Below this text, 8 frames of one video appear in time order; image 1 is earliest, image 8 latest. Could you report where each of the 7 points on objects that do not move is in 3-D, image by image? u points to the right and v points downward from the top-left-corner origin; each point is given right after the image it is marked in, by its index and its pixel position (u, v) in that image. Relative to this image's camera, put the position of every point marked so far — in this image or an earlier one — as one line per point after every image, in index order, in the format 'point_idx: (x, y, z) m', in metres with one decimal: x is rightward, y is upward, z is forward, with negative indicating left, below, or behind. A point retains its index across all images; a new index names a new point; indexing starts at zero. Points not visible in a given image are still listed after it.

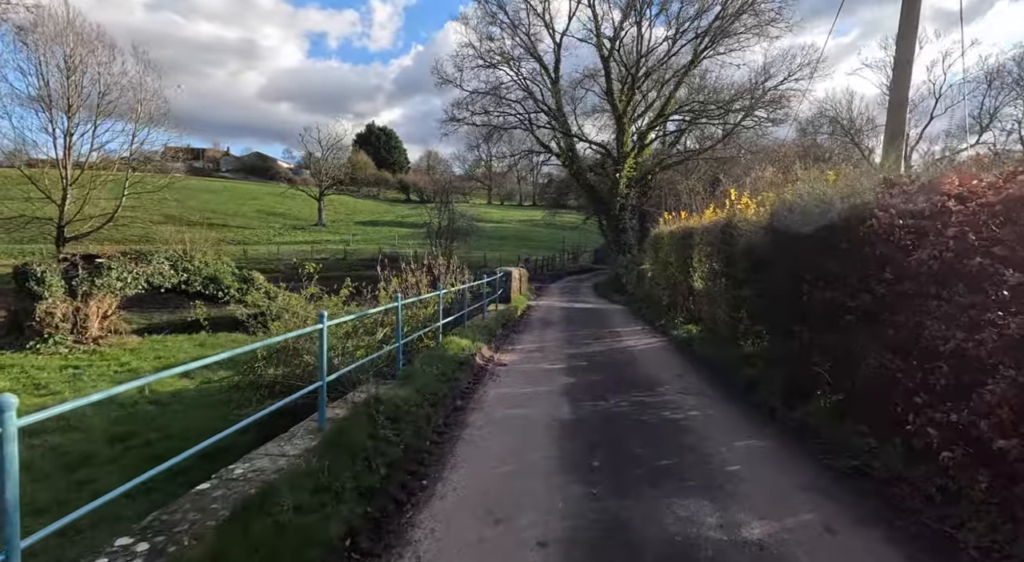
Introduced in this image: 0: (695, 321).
0: (+3.7, -0.9, +11.9) m
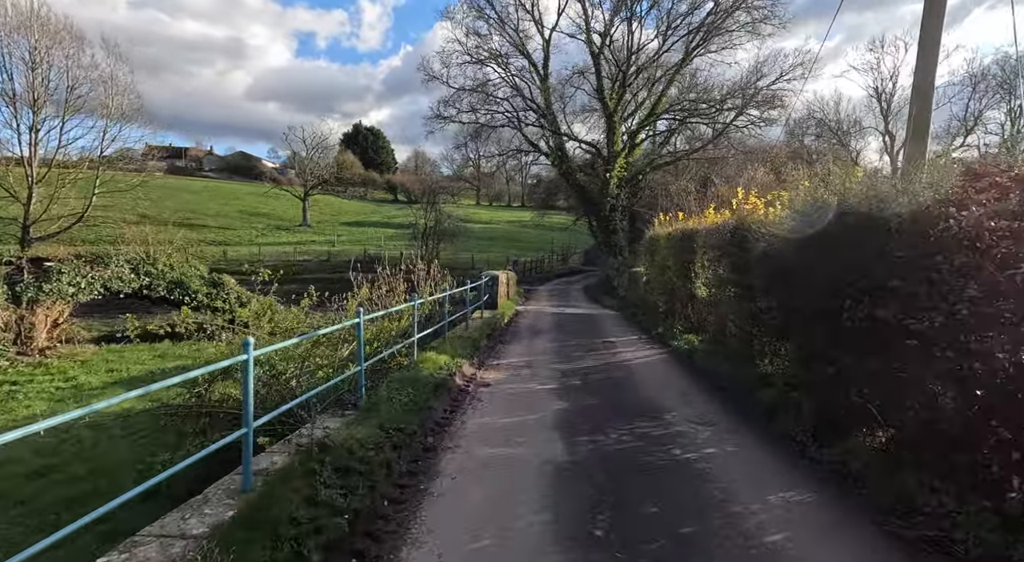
0: (+3.4, -1.0, +11.0) m
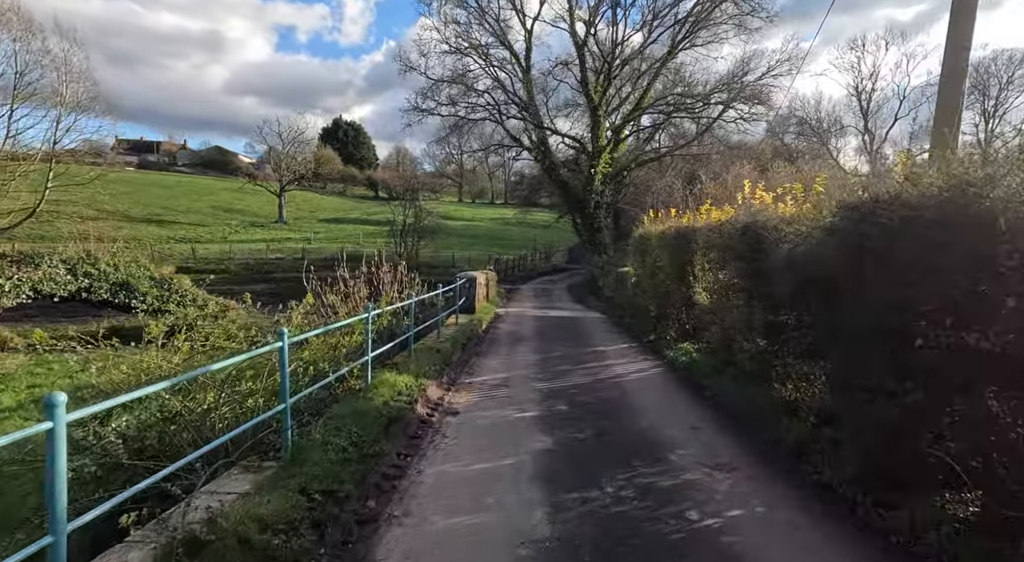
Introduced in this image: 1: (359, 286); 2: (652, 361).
0: (+3.0, -1.0, +9.9) m
1: (-2.3, -0.1, +8.9) m
2: (+2.3, -1.3, +9.5) m
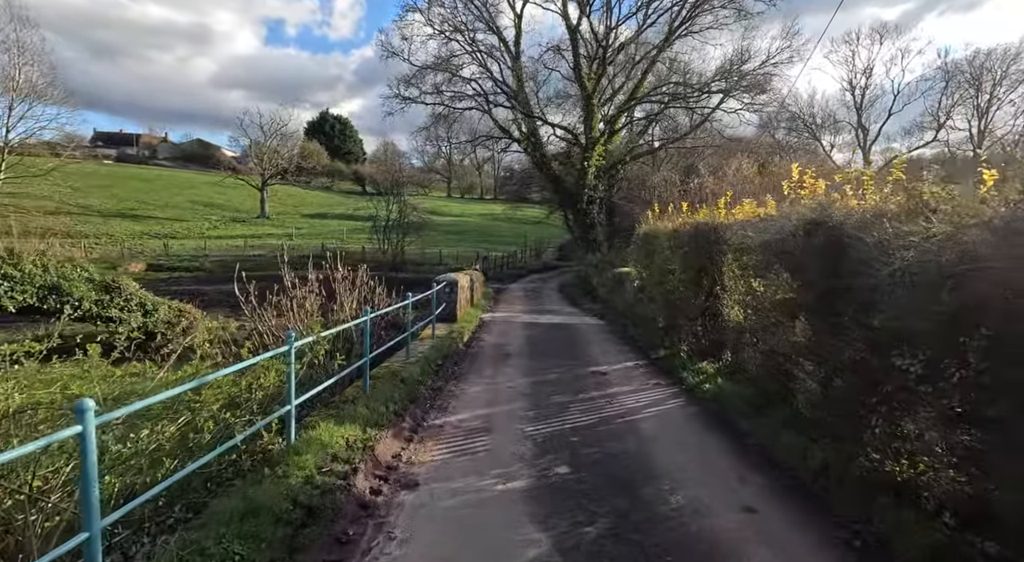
0: (+2.8, -1.1, +8.2) m
1: (-2.5, -0.2, +7.1) m
2: (+2.1, -1.4, +7.8) m
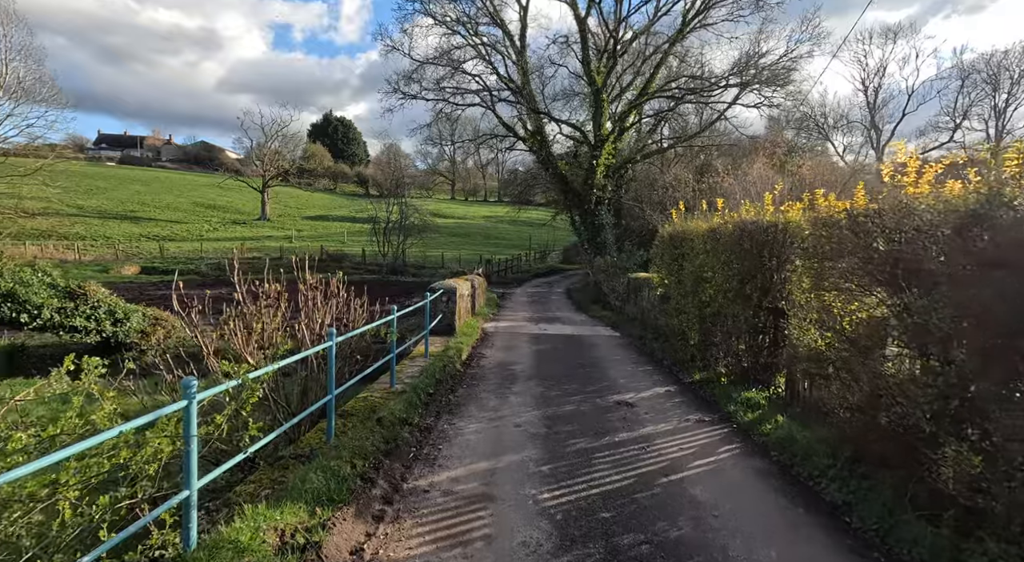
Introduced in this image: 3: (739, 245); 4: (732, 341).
0: (+2.9, -1.3, +6.7) m
1: (-2.4, -0.3, +5.6) m
2: (+2.1, -1.5, +6.3) m
3: (+2.9, +0.5, +7.5) m
4: (+3.0, -0.8, +8.0) m
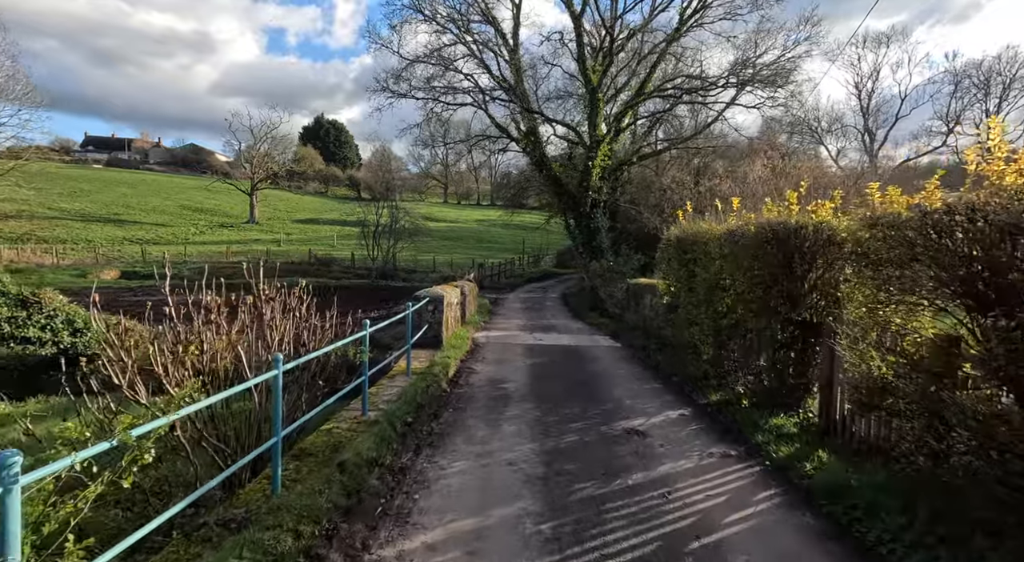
0: (+2.8, -1.4, +5.7) m
1: (-2.5, -0.4, +4.6) m
2: (+2.1, -1.6, +5.4) m
3: (+2.8, +0.4, +6.6) m
4: (+2.9, -0.9, +7.1) m
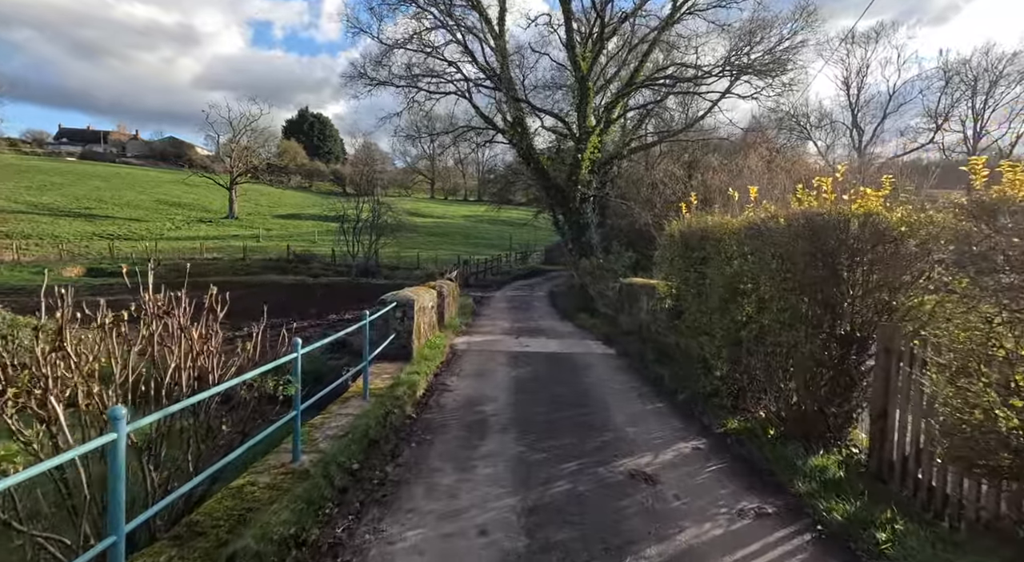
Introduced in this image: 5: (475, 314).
0: (+2.6, -1.4, +4.5) m
1: (-2.6, -0.5, +3.3) m
2: (+1.9, -1.7, +4.1) m
3: (+2.6, +0.3, +5.3) m
4: (+2.7, -0.9, +5.9) m
5: (-1.2, -1.0, +18.4) m
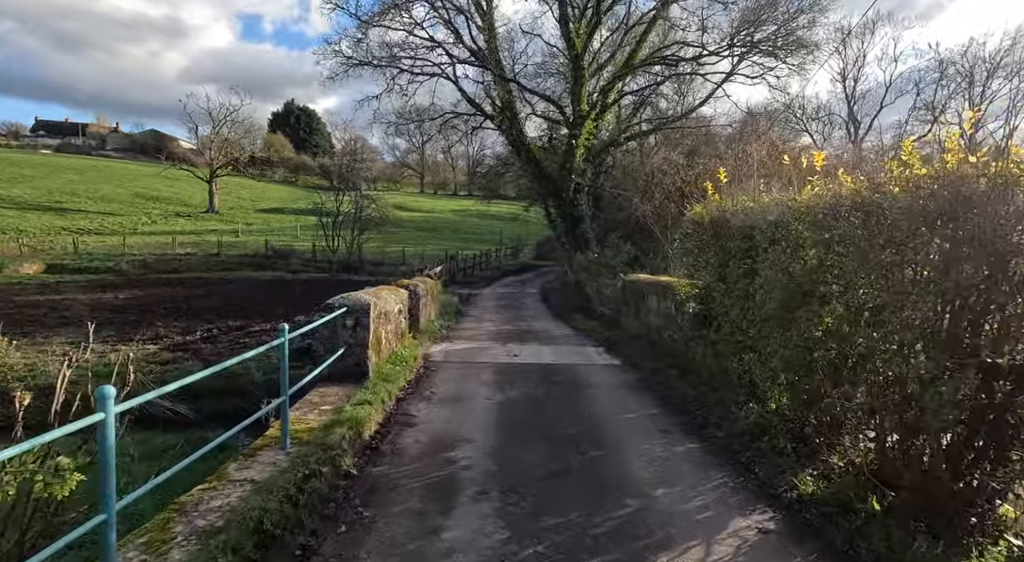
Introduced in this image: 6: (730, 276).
0: (+2.5, -1.4, +2.6) m
1: (-2.7, -0.5, +1.3) m
2: (+1.8, -1.7, +2.3) m
3: (+2.4, +0.3, +3.5) m
4: (+2.5, -0.9, +4.0) m
5: (-1.5, -0.9, +16.5) m
6: (+2.3, +0.1, +6.1) m
